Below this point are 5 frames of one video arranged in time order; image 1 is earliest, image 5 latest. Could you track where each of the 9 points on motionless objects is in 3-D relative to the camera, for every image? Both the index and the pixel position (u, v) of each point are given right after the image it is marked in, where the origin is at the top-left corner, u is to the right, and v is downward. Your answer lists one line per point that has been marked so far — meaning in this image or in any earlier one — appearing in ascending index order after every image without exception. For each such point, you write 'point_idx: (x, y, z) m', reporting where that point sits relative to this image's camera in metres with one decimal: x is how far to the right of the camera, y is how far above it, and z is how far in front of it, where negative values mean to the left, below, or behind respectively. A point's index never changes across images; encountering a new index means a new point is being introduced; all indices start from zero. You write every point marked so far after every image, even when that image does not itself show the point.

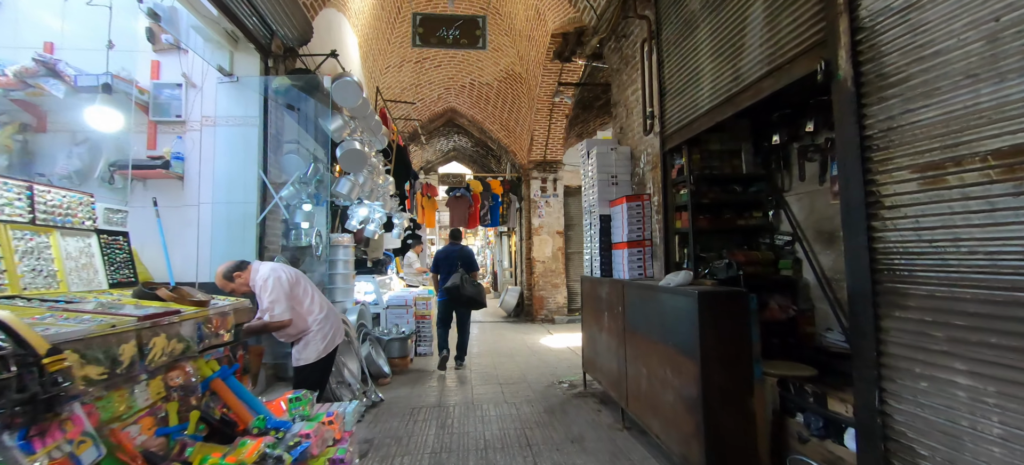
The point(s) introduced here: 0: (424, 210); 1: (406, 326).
0: (-2.2, +0.5, +9.4) m
1: (-1.5, -1.4, +5.6) m
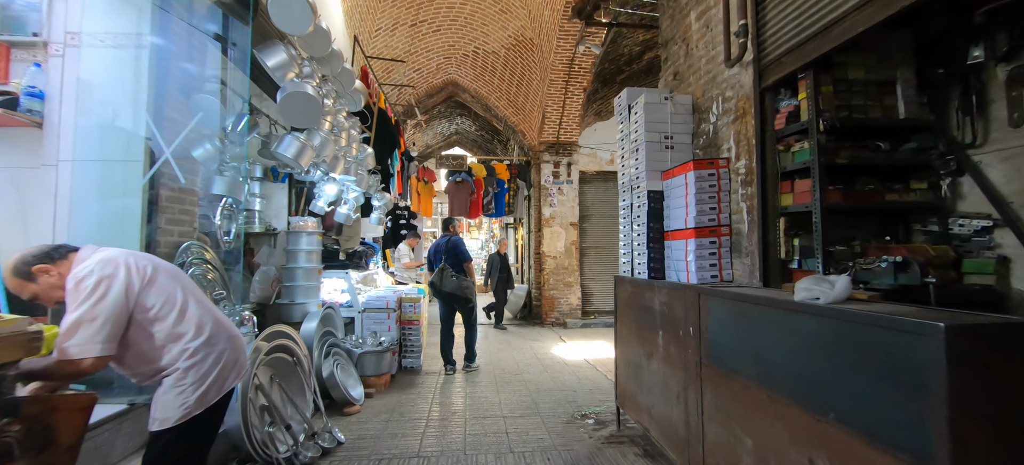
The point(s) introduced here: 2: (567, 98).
0: (-2.0, +0.8, +8.3) m
1: (-1.4, -1.2, +4.5) m
2: (+1.1, +2.6, +7.6) m
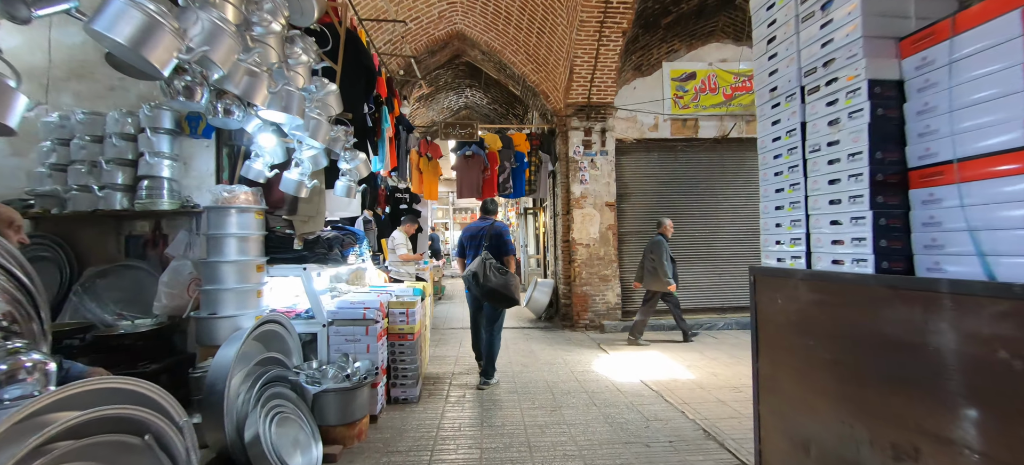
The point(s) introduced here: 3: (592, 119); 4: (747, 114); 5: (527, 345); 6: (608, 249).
0: (-1.6, +1.0, +6.9) m
1: (-1.2, -1.0, +3.1) m
2: (+1.4, +2.9, +6.0) m
3: (+1.4, +1.9, +6.6) m
4: (+4.1, +2.0, +6.8) m
5: (+0.2, -1.6, +5.5) m
6: (+1.6, -0.3, +6.4) m
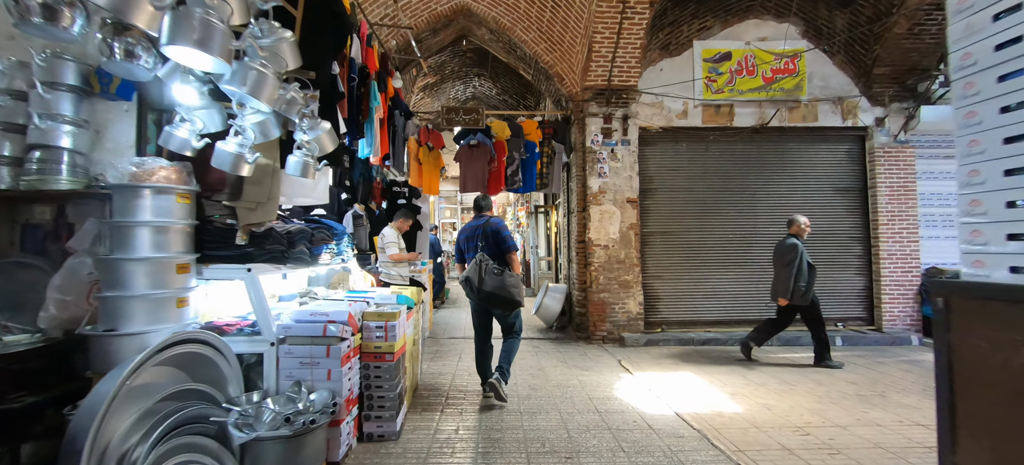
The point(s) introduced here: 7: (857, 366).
0: (-1.5, +1.1, +6.2) m
1: (-1.1, -0.9, +2.4) m
2: (+1.5, +2.9, +5.3) m
3: (+1.5, +1.9, +5.8) m
4: (+4.2, +2.0, +5.9) m
5: (+0.3, -1.6, +4.8) m
6: (+1.7, -0.3, +5.7) m
7: (+4.0, -1.6, +4.6) m
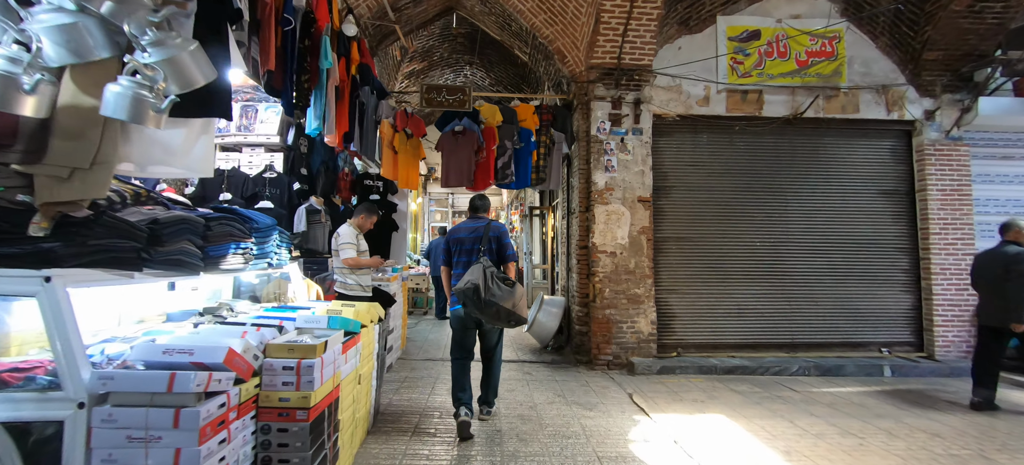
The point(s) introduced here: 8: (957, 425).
0: (-1.6, +1.0, +5.3) m
1: (-1.2, -0.9, +1.4) m
2: (+1.4, +2.8, +4.4) m
3: (+1.4, +1.9, +5.0) m
4: (+4.1, +1.9, +5.1) m
5: (+0.2, -1.6, +3.9) m
6: (+1.6, -0.3, +4.8) m
7: (+3.9, -1.6, +3.7) m
8: (+3.7, -1.6, +3.3) m
